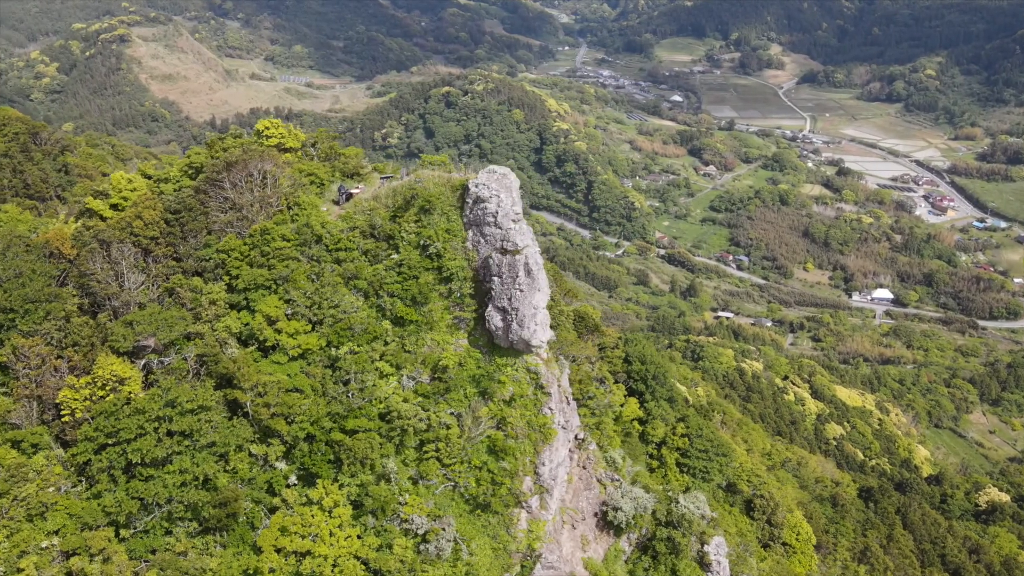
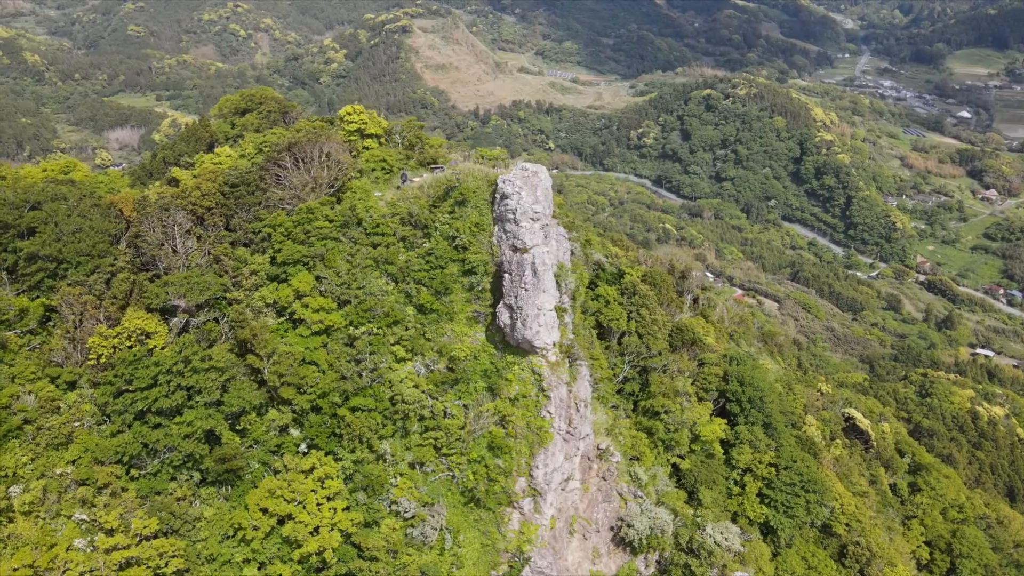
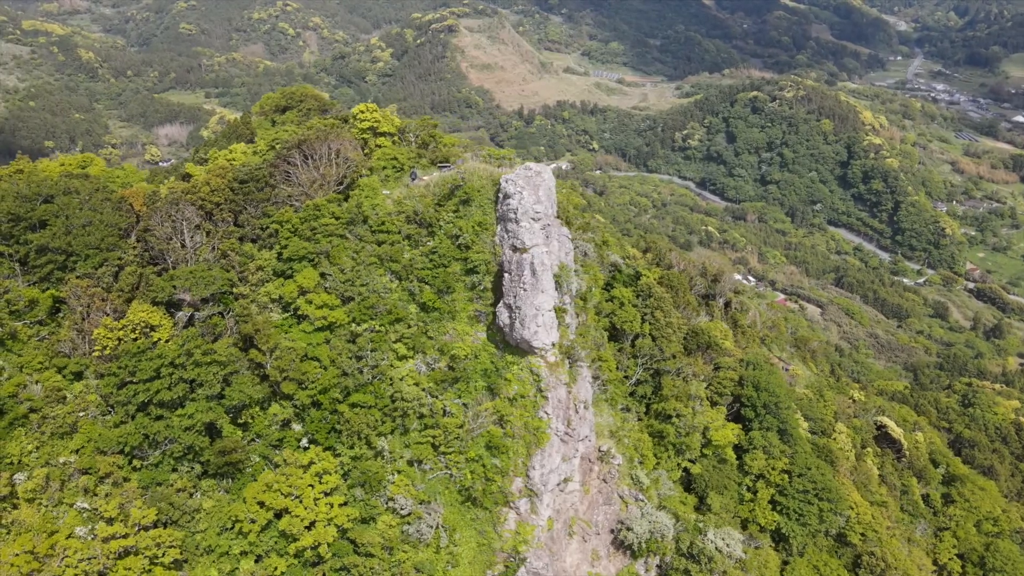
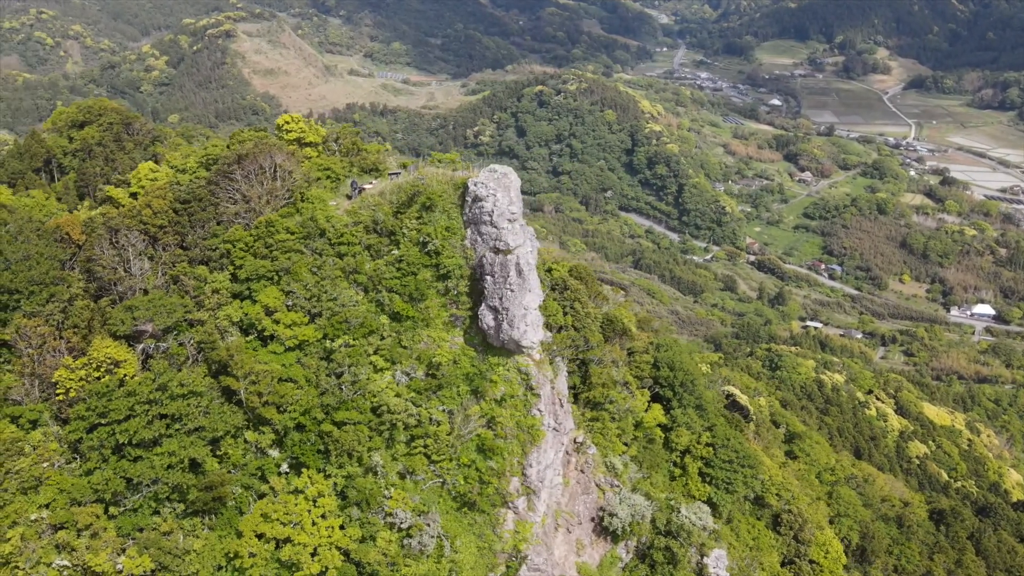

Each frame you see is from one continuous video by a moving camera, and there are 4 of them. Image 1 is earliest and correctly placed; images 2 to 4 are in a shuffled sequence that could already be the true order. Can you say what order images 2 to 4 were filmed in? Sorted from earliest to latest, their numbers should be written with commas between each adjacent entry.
4, 2, 3
